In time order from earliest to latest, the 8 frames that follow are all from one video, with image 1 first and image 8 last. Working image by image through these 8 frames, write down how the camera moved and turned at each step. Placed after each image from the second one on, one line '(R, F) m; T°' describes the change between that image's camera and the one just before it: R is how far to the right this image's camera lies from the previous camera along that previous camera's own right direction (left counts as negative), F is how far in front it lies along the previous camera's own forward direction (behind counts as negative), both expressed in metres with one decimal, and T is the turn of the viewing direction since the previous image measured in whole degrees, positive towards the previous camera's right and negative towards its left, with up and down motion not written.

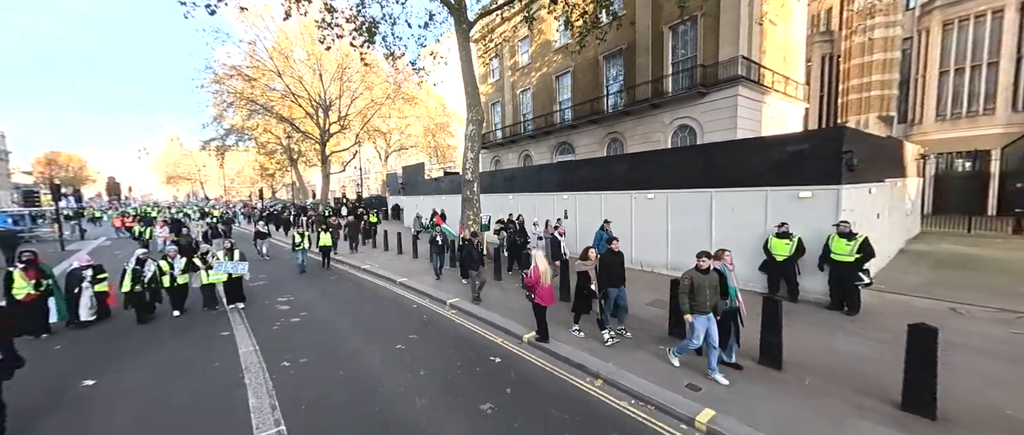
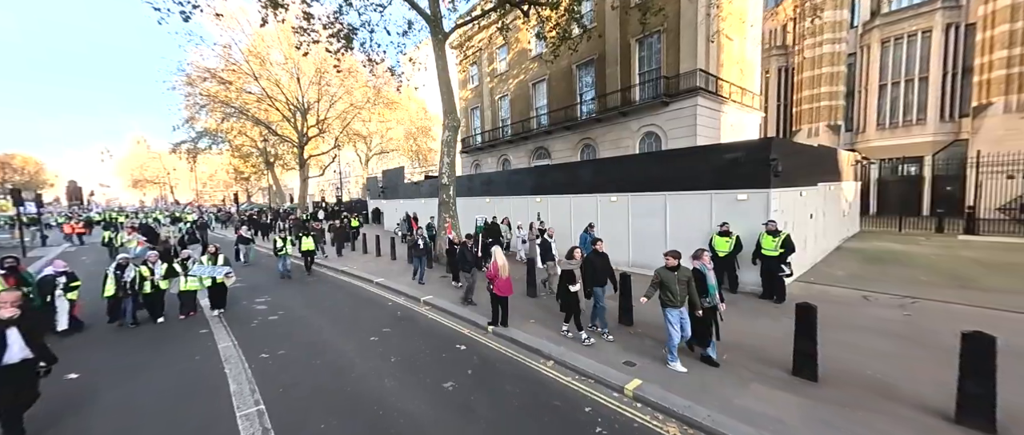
(+0.3, -0.6) m; +3°
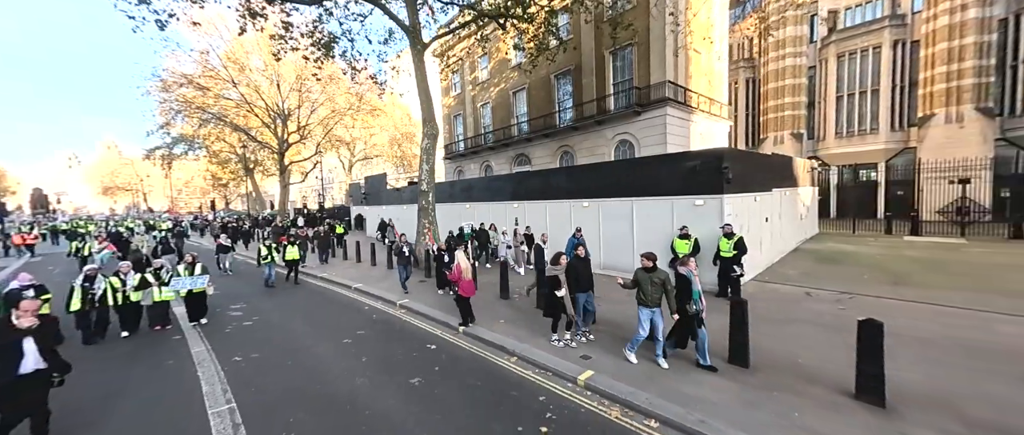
(+0.3, -0.4) m; +2°
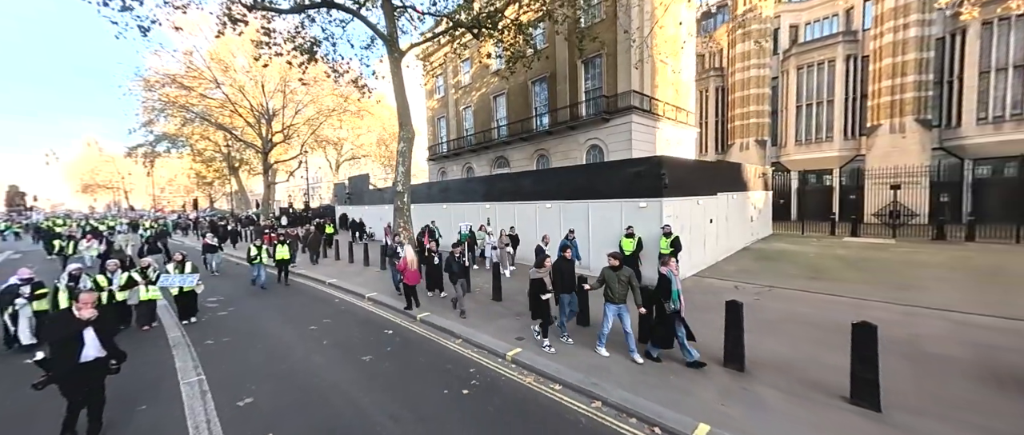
(+0.8, -0.8) m; +1°
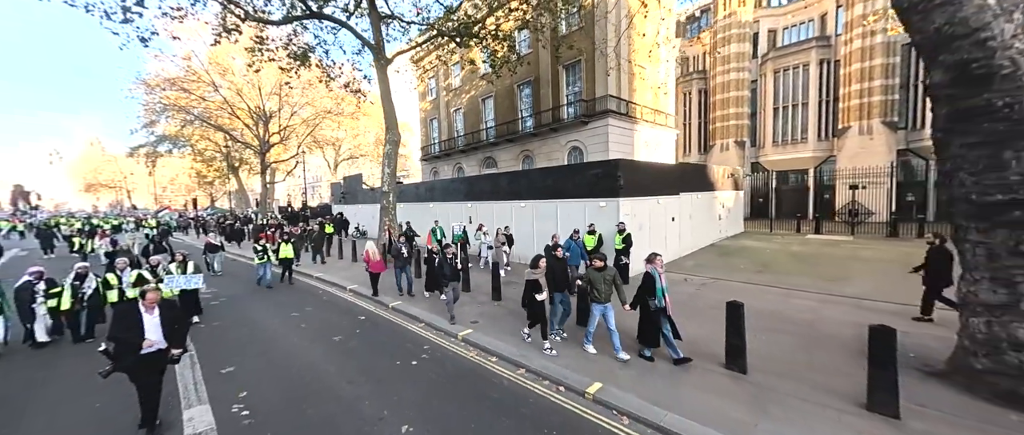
(+0.9, -0.8) m; 0°
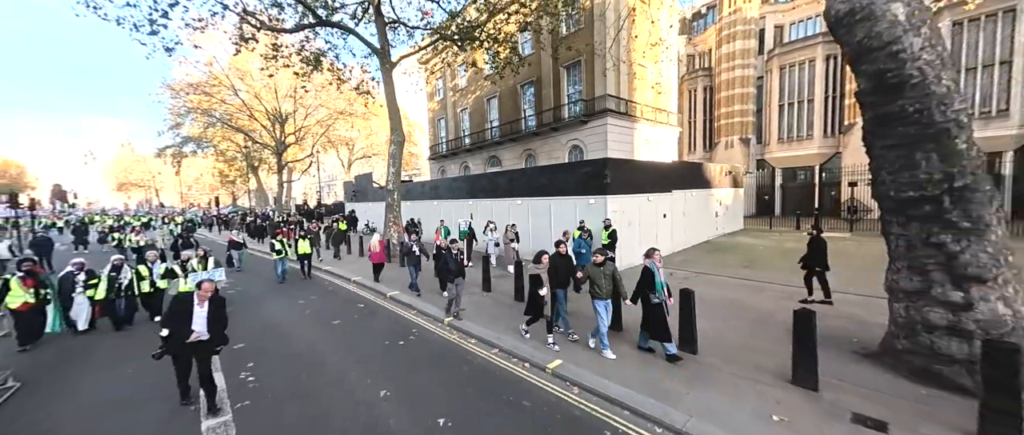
(+0.6, -0.5) m; -2°
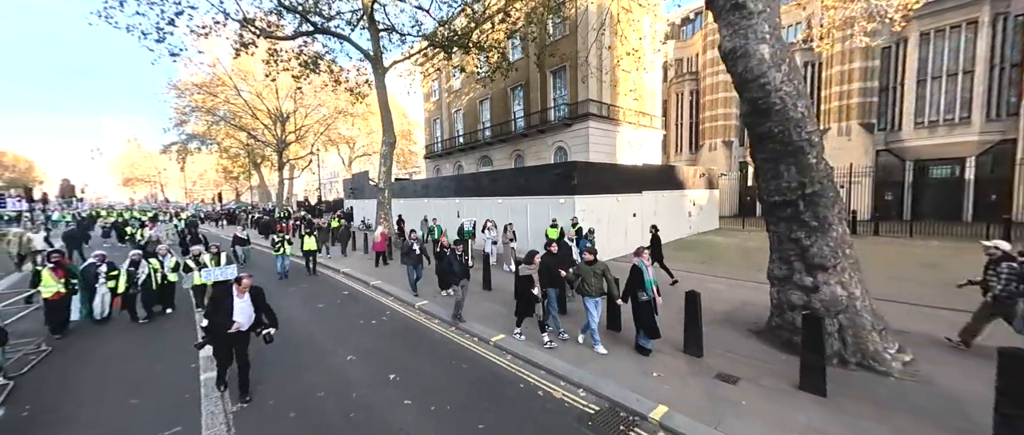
(+0.9, -0.9) m; 0°
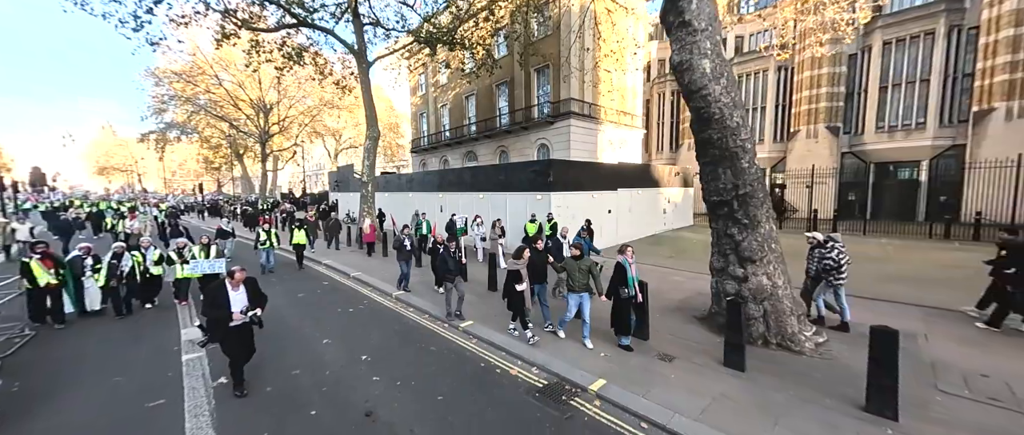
(+0.4, -0.4) m; +2°
